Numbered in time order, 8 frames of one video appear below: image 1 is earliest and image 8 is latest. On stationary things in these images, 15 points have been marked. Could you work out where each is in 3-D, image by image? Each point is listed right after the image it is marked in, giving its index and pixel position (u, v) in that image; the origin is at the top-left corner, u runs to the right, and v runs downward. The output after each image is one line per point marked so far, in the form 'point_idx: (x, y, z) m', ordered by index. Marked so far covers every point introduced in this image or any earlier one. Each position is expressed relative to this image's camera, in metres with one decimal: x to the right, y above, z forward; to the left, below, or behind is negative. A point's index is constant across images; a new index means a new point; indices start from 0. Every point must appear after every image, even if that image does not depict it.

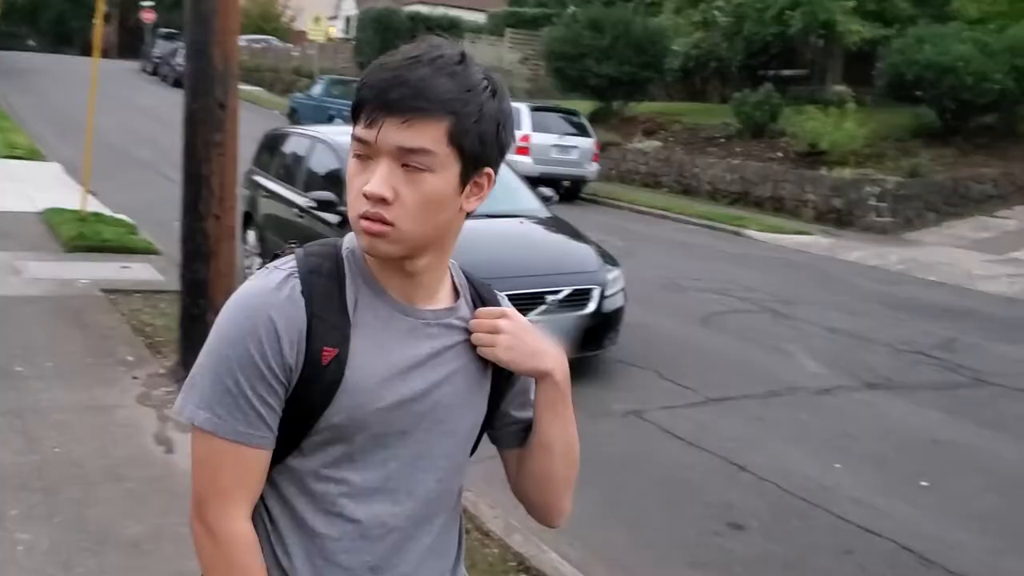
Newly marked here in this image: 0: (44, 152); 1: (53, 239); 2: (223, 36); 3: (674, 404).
0: (-8.9, +2.6, +19.3) m
1: (-4.8, +0.5, +10.6) m
2: (-1.7, +1.4, +5.9) m
3: (+1.1, -0.8, +6.7) m
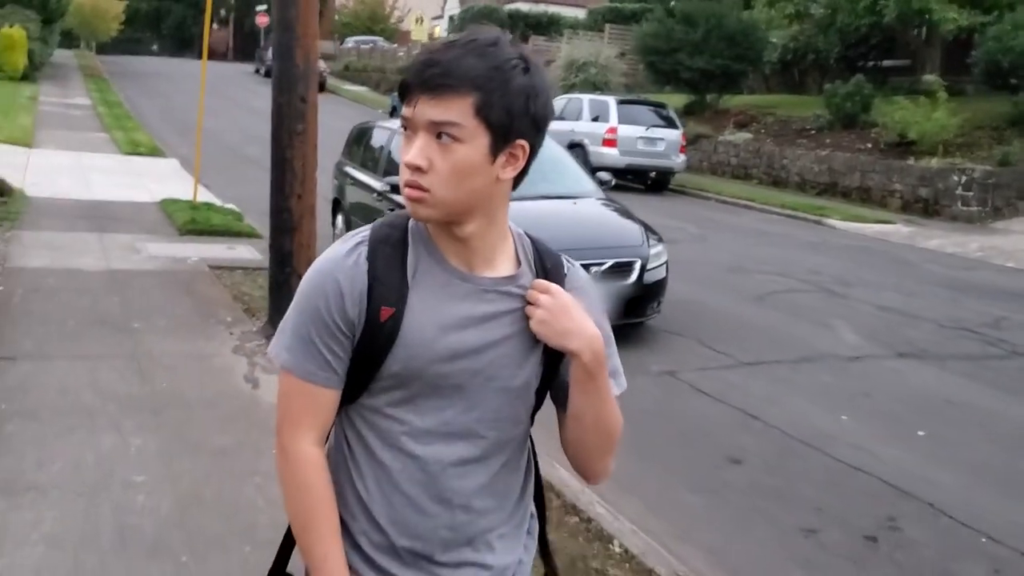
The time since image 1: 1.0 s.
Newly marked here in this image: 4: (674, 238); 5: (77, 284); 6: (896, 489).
0: (-7.2, +2.9, +20.9) m
1: (-4.0, +0.8, +11.8) m
2: (-1.4, +1.7, +6.8) m
3: (+1.4, -0.6, +7.4) m
4: (+2.2, +0.7, +14.0) m
5: (-3.6, 0.0, +8.4) m
6: (+2.0, -1.0, +5.3) m
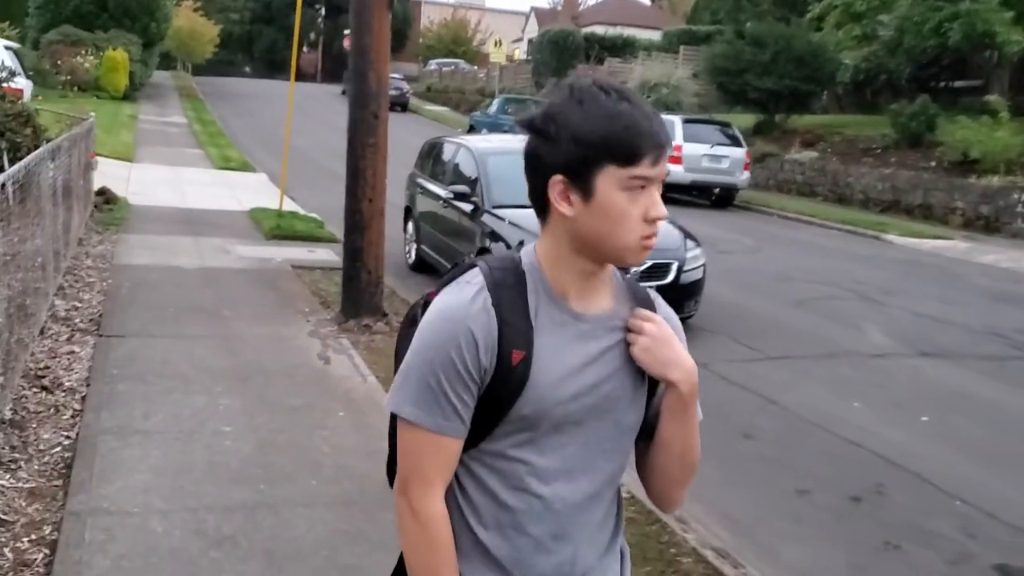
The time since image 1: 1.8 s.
0: (-5.7, +2.7, +22.3) m
1: (-3.3, +0.7, +12.9) m
2: (-1.0, +1.7, +7.7) m
3: (+1.8, -0.6, +8.0) m
4: (+3.1, +0.5, +14.6) m
5: (-3.1, +0.1, +9.4) m
6: (+2.1, -1.0, +5.9) m
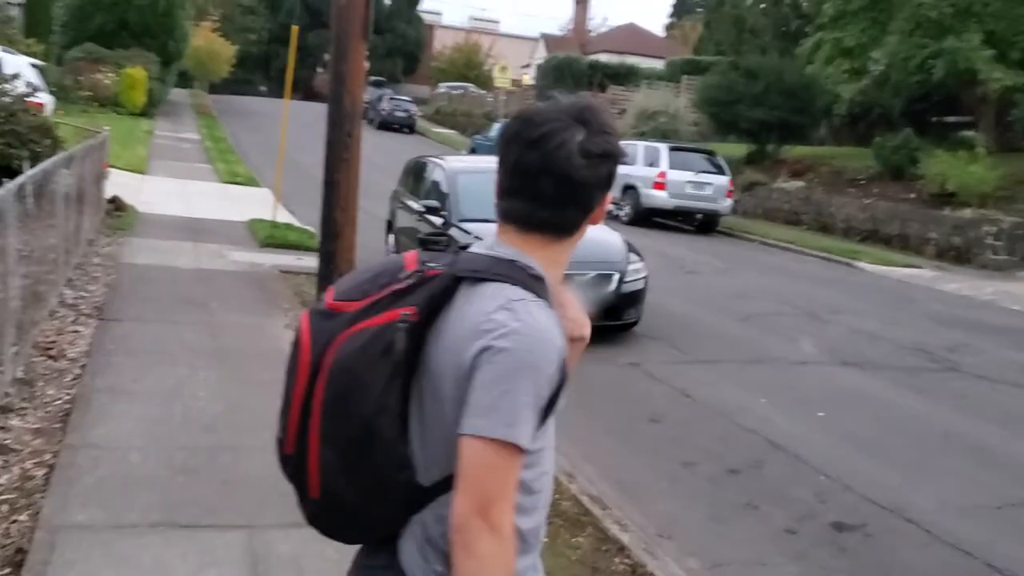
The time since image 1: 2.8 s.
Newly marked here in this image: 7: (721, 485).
0: (-5.8, +2.5, +23.4) m
1: (-3.6, +0.7, +13.9) m
2: (-1.4, +1.7, +8.7) m
3: (+1.4, -0.6, +9.0) m
4: (+2.8, +0.3, +15.5) m
5: (-3.5, +0.1, +10.4) m
6: (+1.7, -1.0, +6.8) m
7: (+1.2, -1.2, +5.9) m
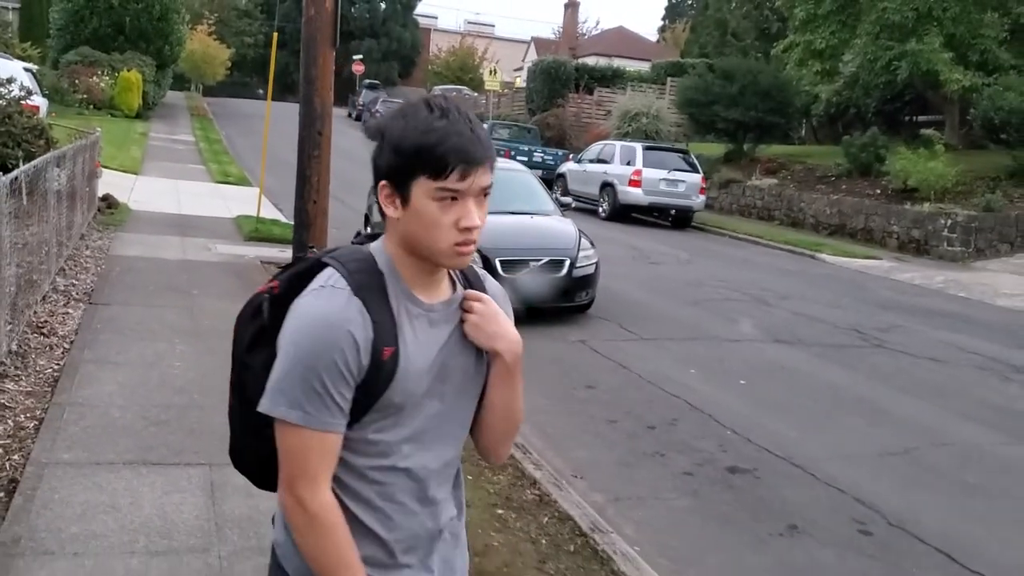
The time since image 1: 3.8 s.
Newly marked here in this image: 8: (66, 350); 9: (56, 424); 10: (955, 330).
0: (-6.3, +2.6, +24.1) m
1: (-4.0, +0.8, +14.7) m
2: (-1.8, +1.9, +9.5) m
3: (+1.0, -0.5, +9.7) m
4: (+2.4, +0.4, +16.3) m
5: (-3.9, +0.2, +11.2) m
6: (+1.3, -0.9, +7.6) m
7: (+0.8, -1.0, +6.7) m
8: (-3.2, -0.4, +7.3) m
9: (-2.5, -0.7, +5.5) m
10: (+5.3, -0.5, +12.1) m
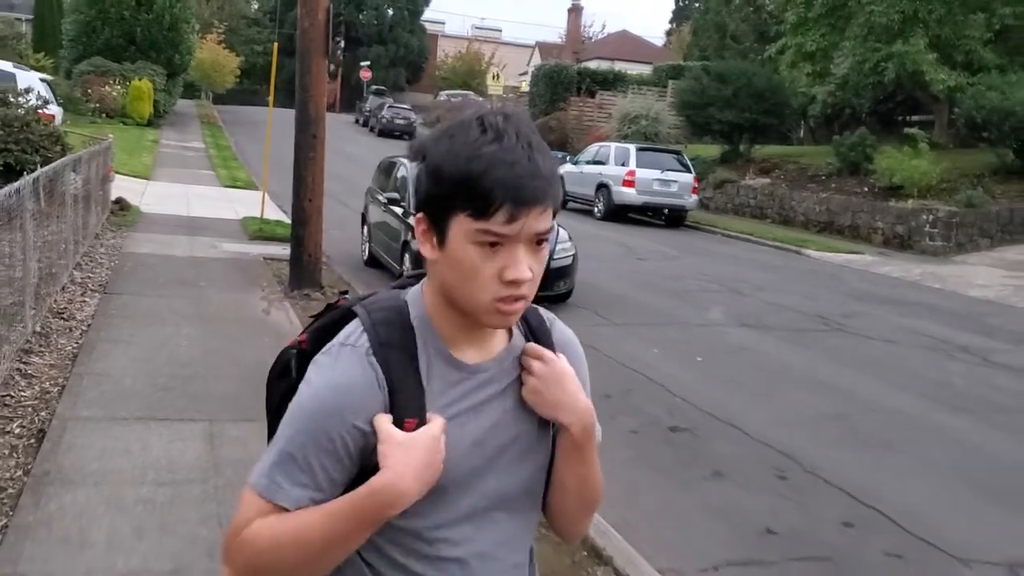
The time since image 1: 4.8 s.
0: (-6.3, +2.6, +25.0) m
1: (-4.1, +0.9, +15.6) m
2: (-2.0, +1.9, +10.3) m
3: (+0.8, -0.4, +10.5) m
4: (+2.3, +0.5, +17.1) m
5: (-4.1, +0.3, +12.0) m
6: (+1.1, -0.7, +8.3) m
7: (+0.6, -0.9, +7.5) m
8: (-3.4, -0.3, +8.1) m
9: (-2.7, -0.6, +6.4) m
10: (+5.2, -0.4, +12.8) m
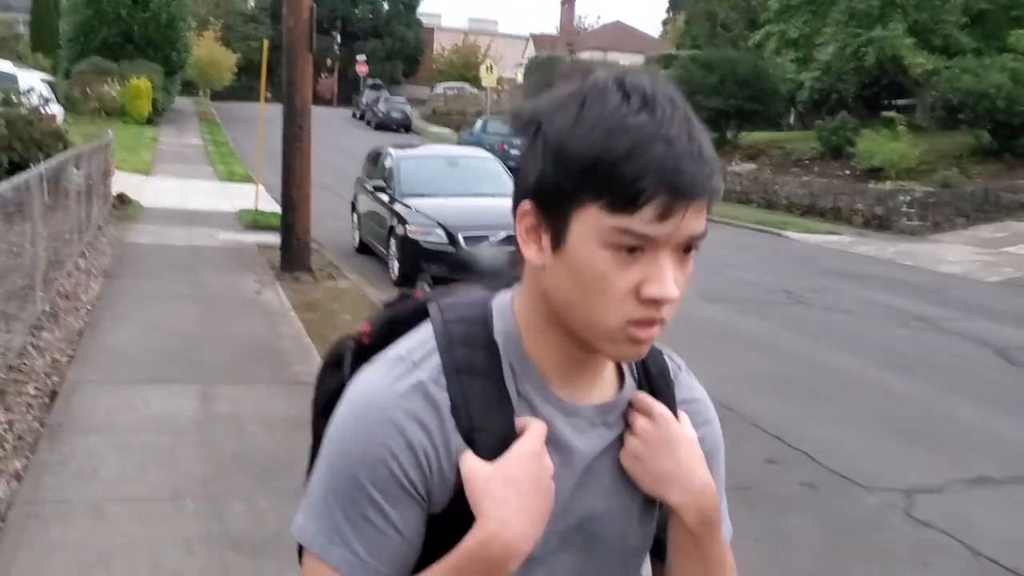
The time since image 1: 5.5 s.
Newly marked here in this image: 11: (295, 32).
0: (-6.6, +2.8, +25.6) m
1: (-4.4, +1.0, +16.2) m
2: (-2.3, +2.1, +11.0) m
3: (+0.6, -0.1, +11.2) m
4: (+2.0, +0.8, +17.7) m
5: (-4.3, +0.5, +12.7) m
6: (+0.9, -0.5, +9.0) m
7: (+0.4, -0.7, +8.1) m
8: (-3.7, -0.2, +8.8) m
9: (-3.0, -0.5, +7.0) m
10: (+4.9, 0.0, +13.5) m
11: (-2.3, +2.7, +10.8) m
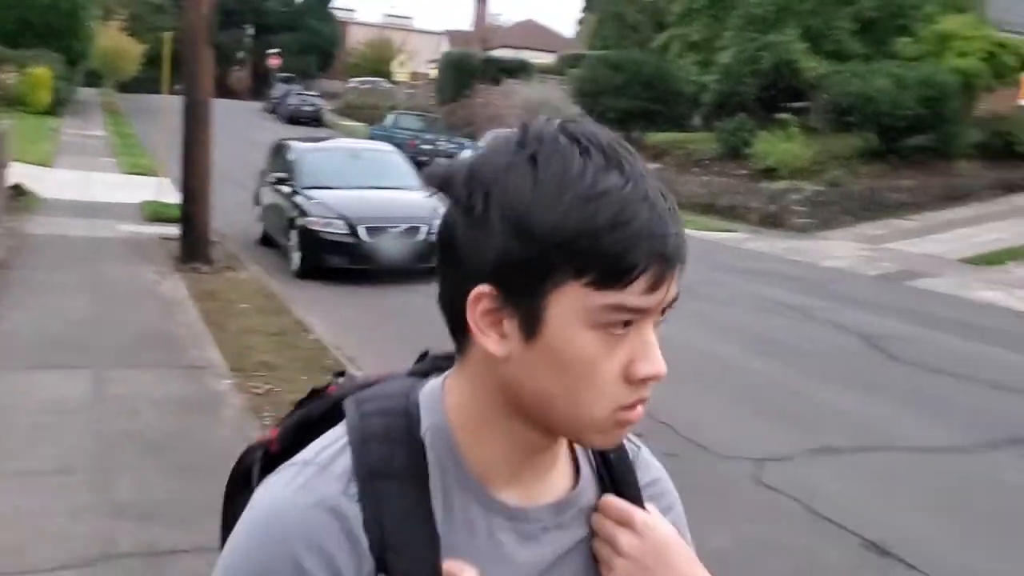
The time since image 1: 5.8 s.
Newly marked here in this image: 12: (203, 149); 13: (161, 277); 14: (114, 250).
0: (-8.9, +3.0, +25.4) m
1: (-5.9, +1.2, +16.2) m
2: (-3.4, +2.2, +11.1) m
3: (-0.6, 0.0, +11.5) m
4: (+0.3, +0.9, +18.1) m
5: (-5.6, +0.6, +12.6) m
6: (-0.1, -0.4, +9.4) m
7: (-0.5, -0.6, +8.5) m
8: (-4.6, -0.1, +8.8) m
9: (-3.8, -0.4, +7.1) m
10: (+3.6, +0.1, +14.2) m
11: (-3.4, +2.8, +10.9) m
12: (-3.4, +1.5, +11.2) m
13: (-3.7, +0.1, +10.6) m
14: (-4.9, +0.5, +12.4) m
